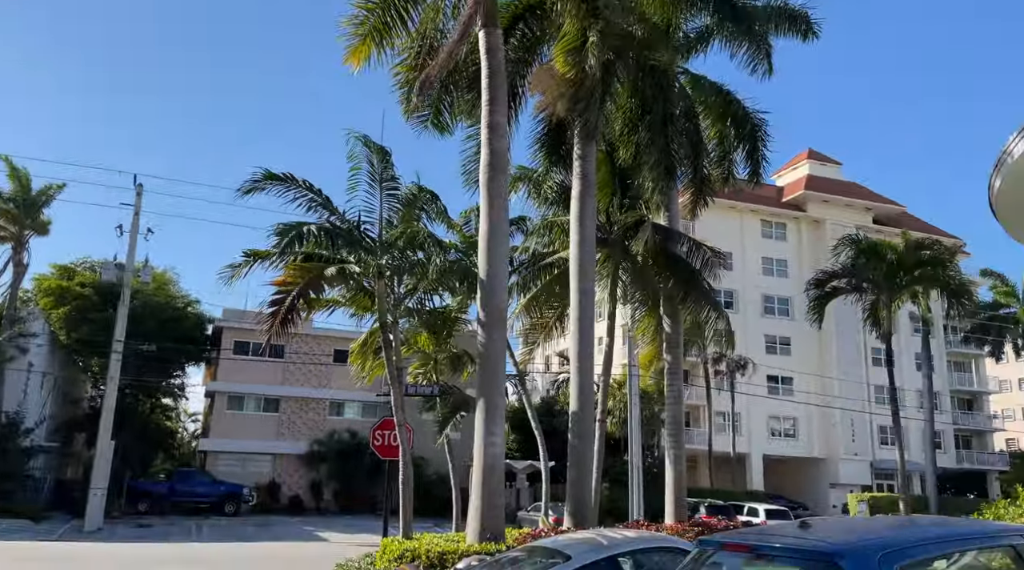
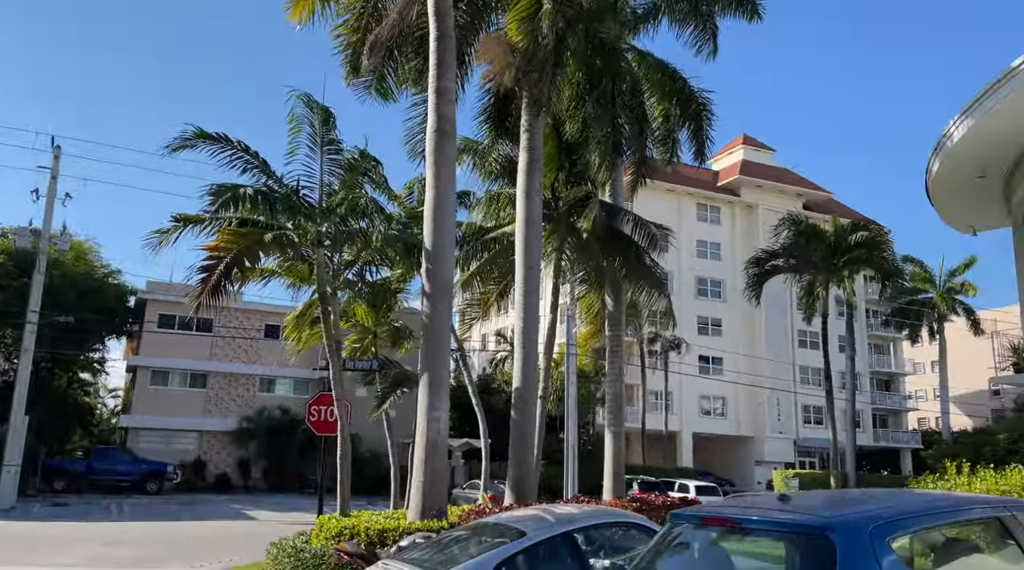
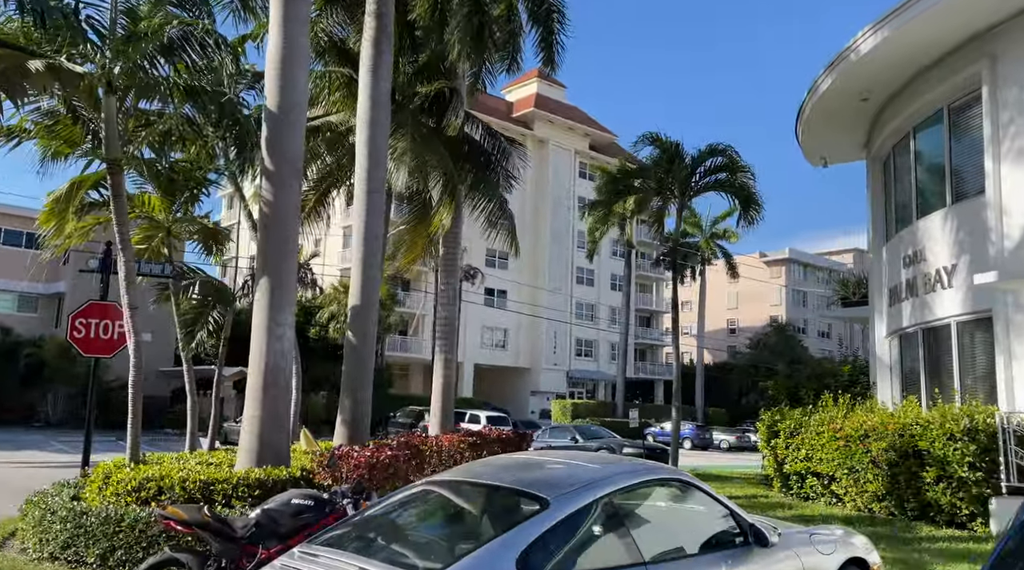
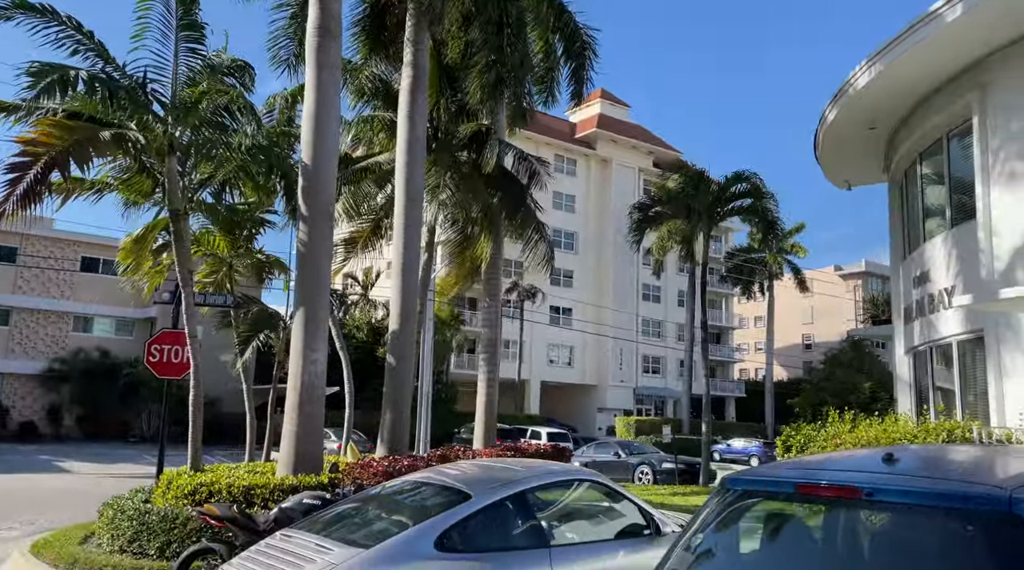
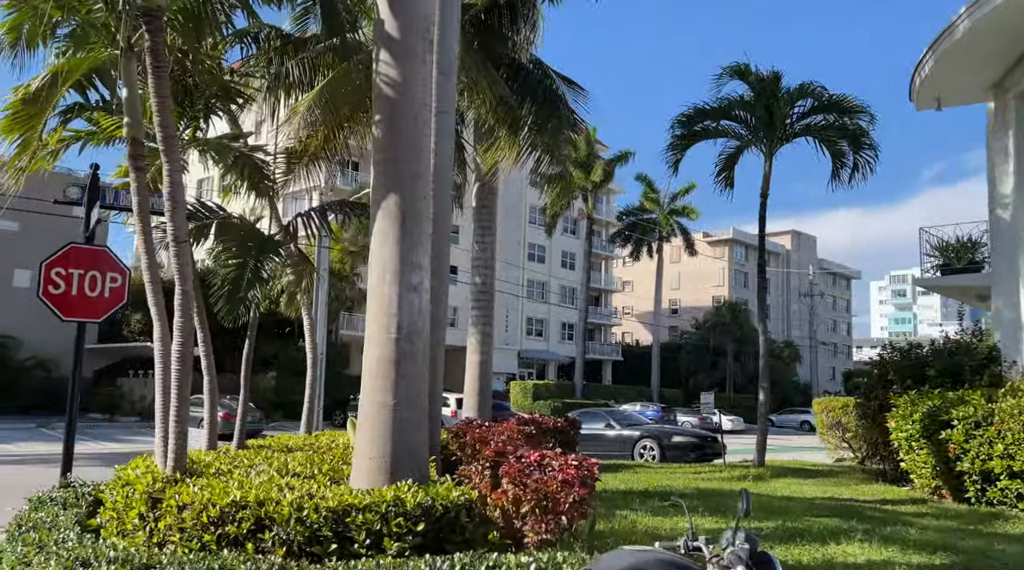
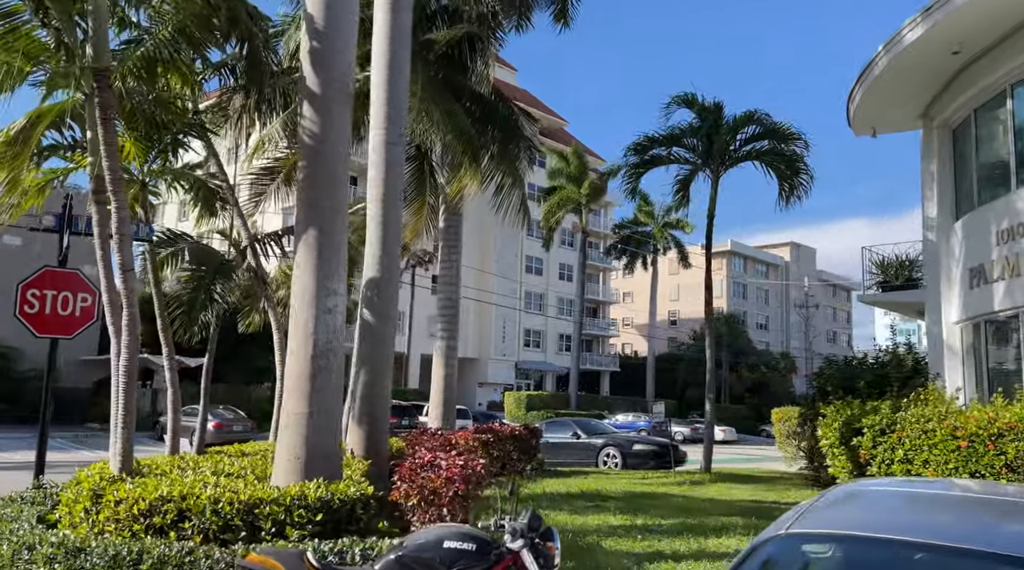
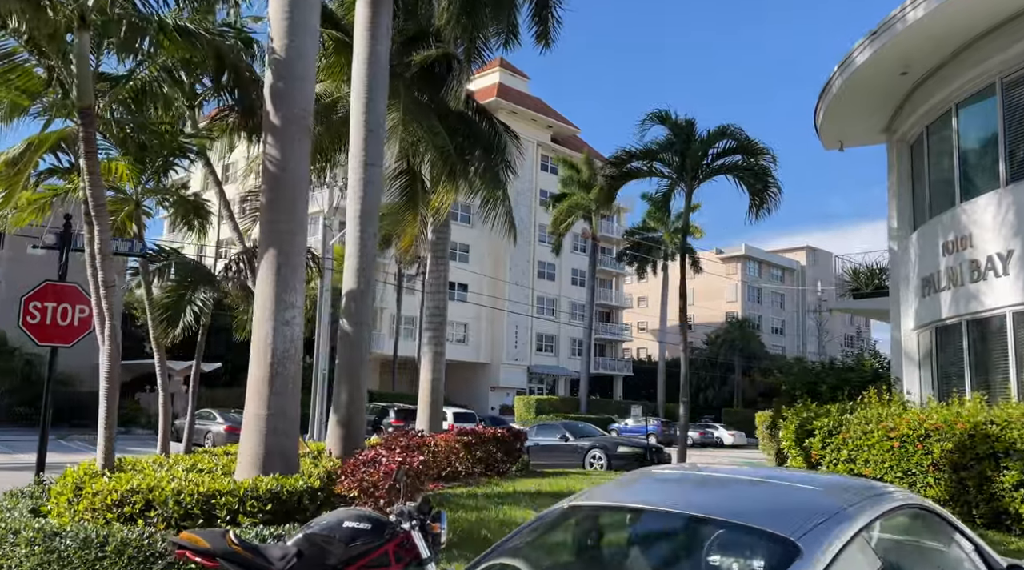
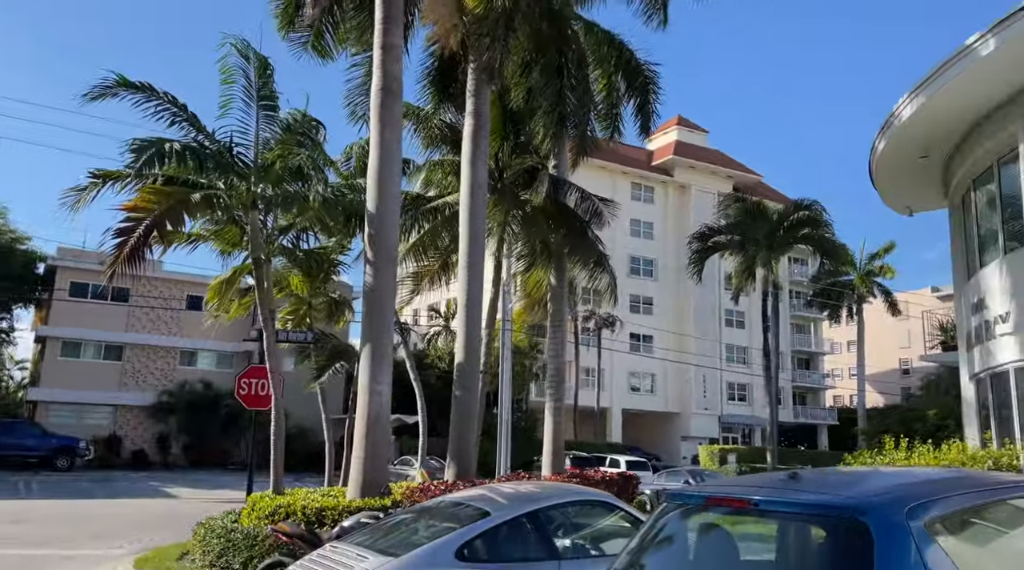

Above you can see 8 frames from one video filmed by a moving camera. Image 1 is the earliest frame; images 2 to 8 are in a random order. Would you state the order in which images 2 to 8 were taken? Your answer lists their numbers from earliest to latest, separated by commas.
2, 8, 4, 3, 7, 6, 5
